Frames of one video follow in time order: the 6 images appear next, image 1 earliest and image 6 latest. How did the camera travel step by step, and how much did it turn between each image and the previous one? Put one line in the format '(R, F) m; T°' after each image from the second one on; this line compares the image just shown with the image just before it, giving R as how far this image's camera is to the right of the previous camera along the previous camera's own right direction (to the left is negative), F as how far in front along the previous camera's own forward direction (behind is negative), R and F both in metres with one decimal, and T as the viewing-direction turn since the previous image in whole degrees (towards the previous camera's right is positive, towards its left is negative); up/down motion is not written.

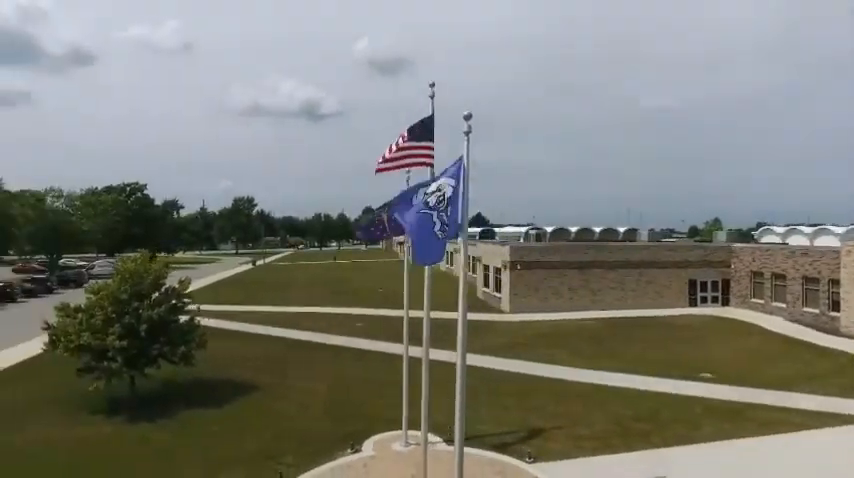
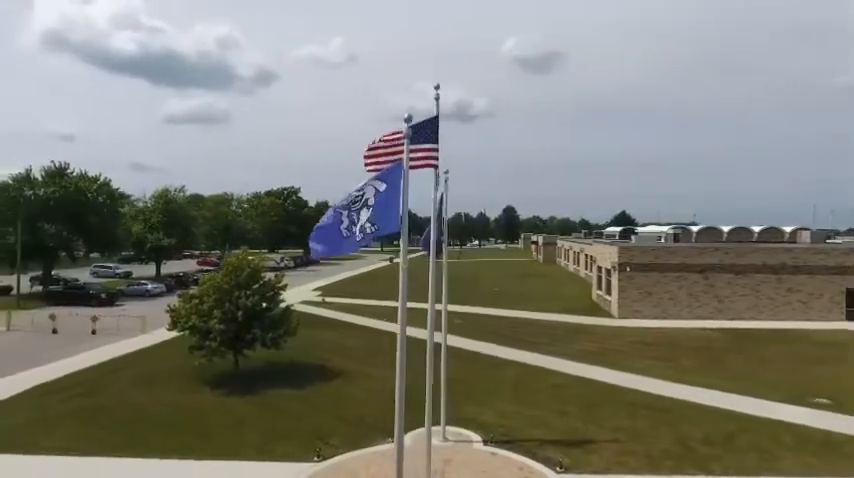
(+2.9, +0.2) m; -16°
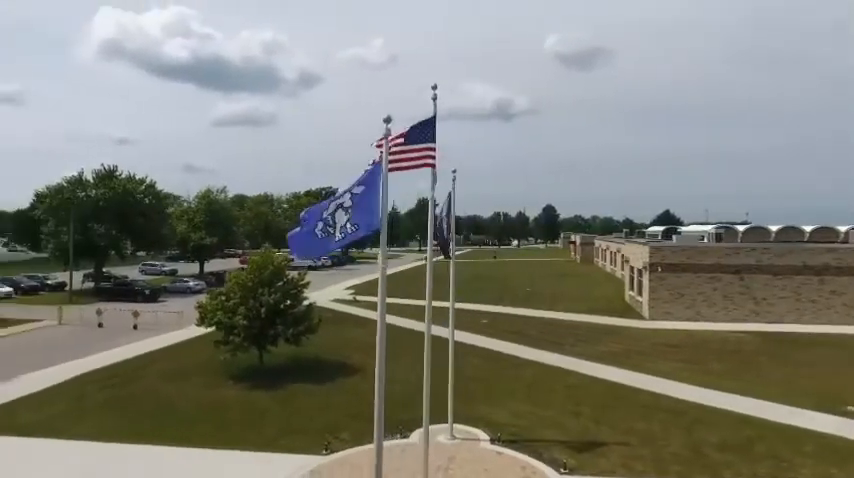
(+0.9, -0.1) m; -4°
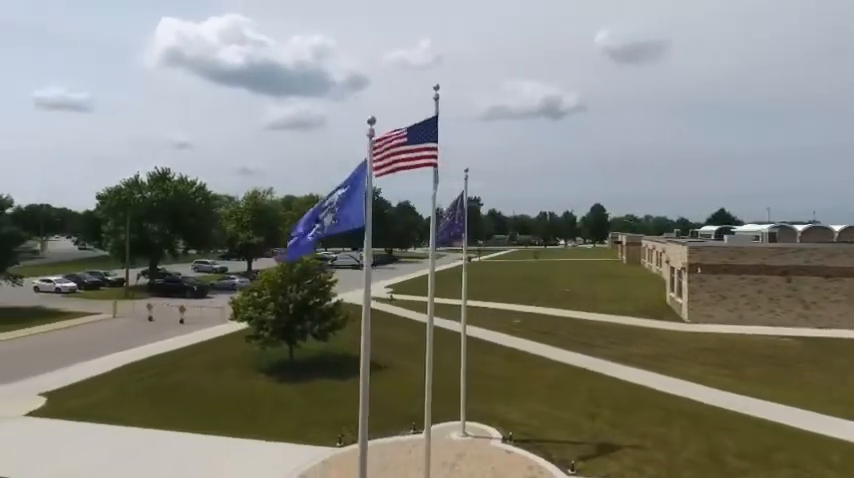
(+1.0, -0.1) m; -5°
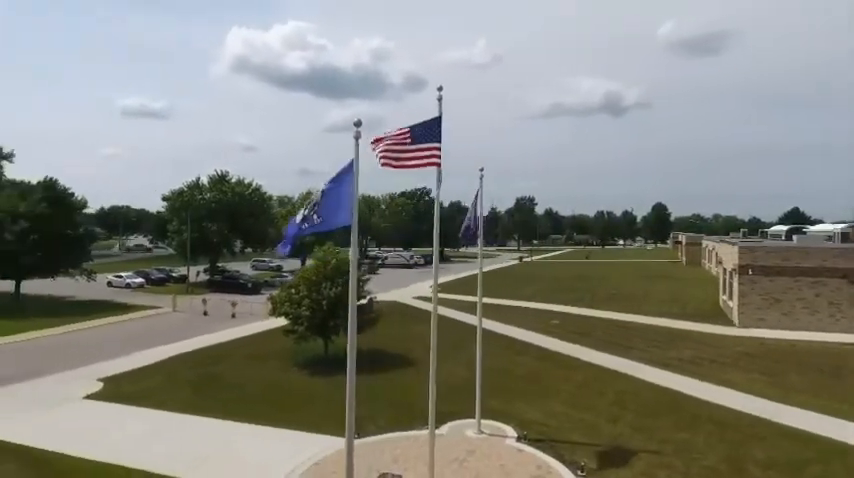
(+1.1, -0.2) m; -6°
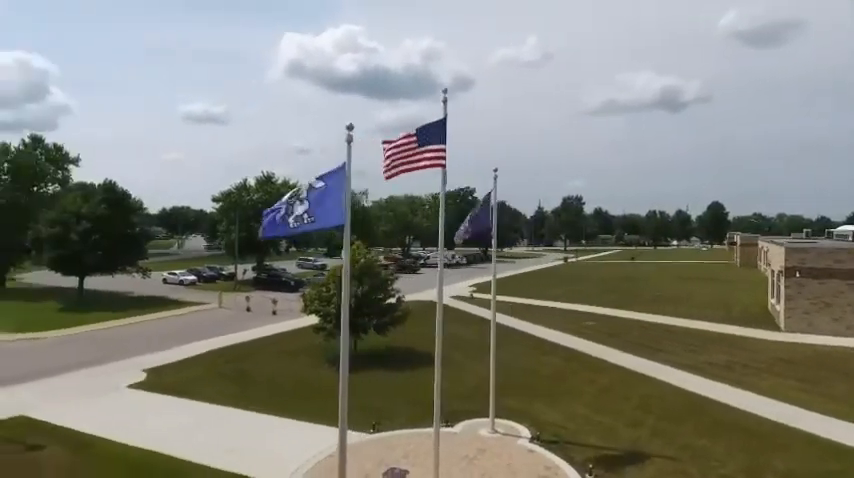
(+0.9, -0.2) m; -5°
